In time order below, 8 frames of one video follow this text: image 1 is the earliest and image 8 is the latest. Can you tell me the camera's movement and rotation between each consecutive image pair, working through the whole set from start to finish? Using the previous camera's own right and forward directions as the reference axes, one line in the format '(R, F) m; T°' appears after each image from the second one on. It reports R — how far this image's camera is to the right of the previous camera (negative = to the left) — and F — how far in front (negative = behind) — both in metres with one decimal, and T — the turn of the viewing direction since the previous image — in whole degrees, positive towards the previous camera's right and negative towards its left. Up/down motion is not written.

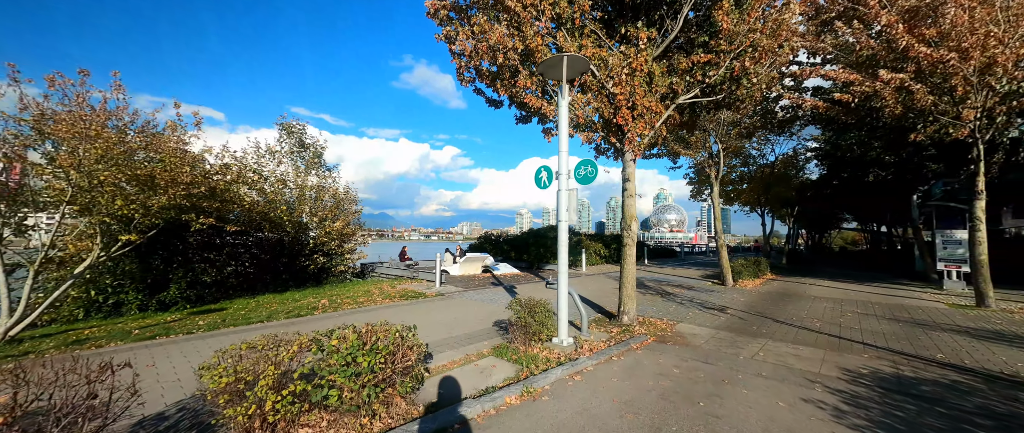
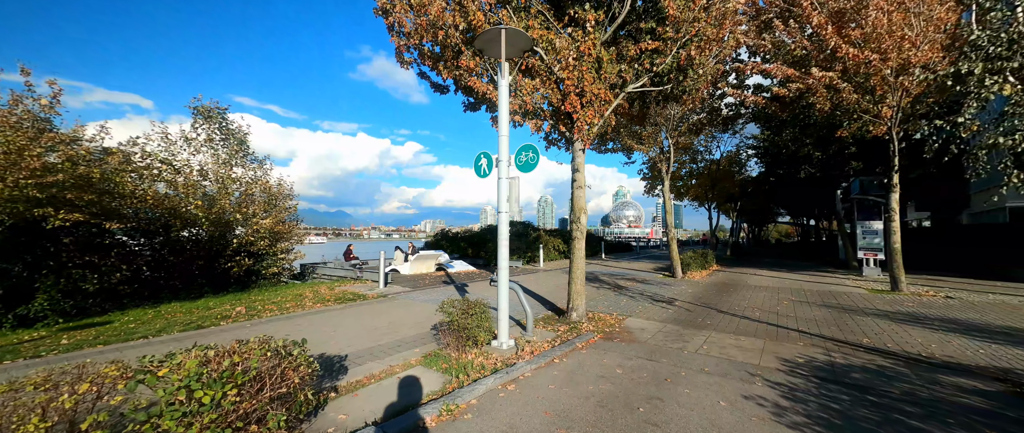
(+0.5, +0.5) m; +6°
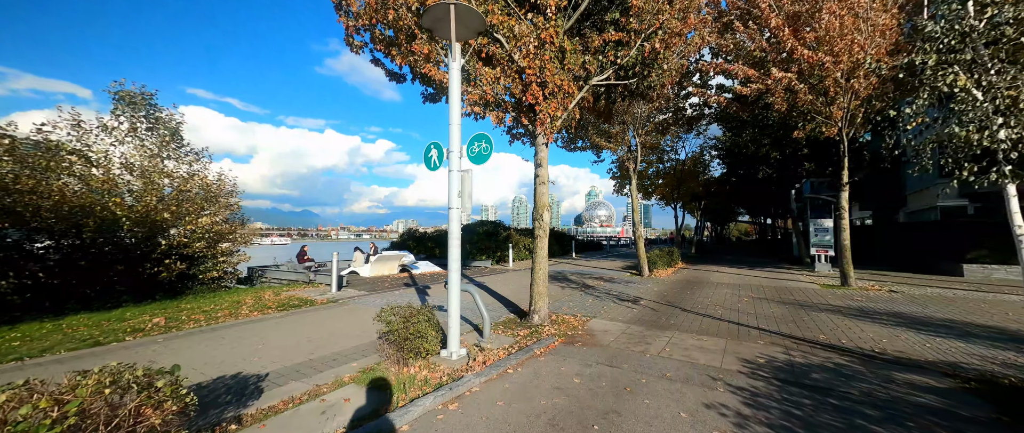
(+0.3, +0.4) m; +4°
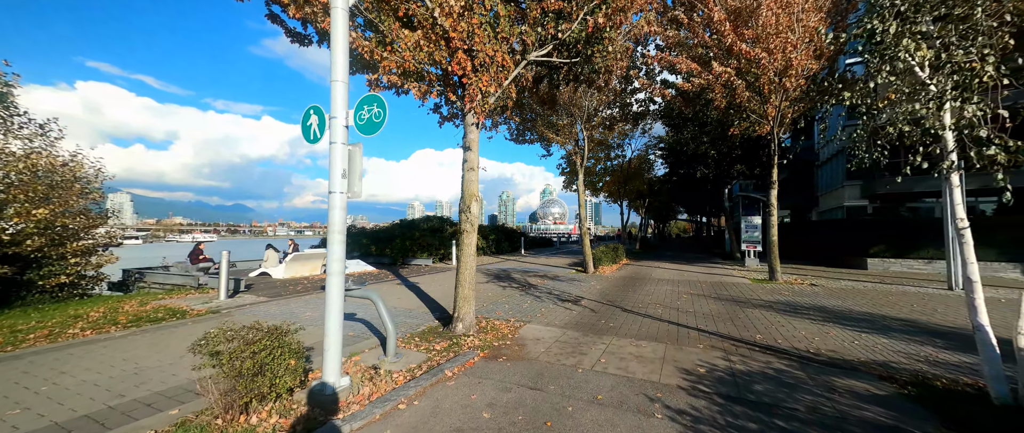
(+0.6, +0.9) m; +8°
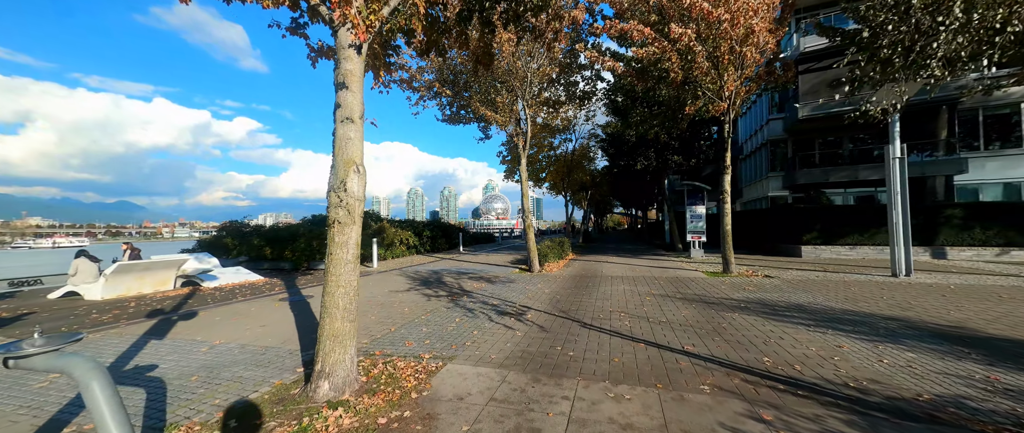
(+0.4, +2.1) m; +10°
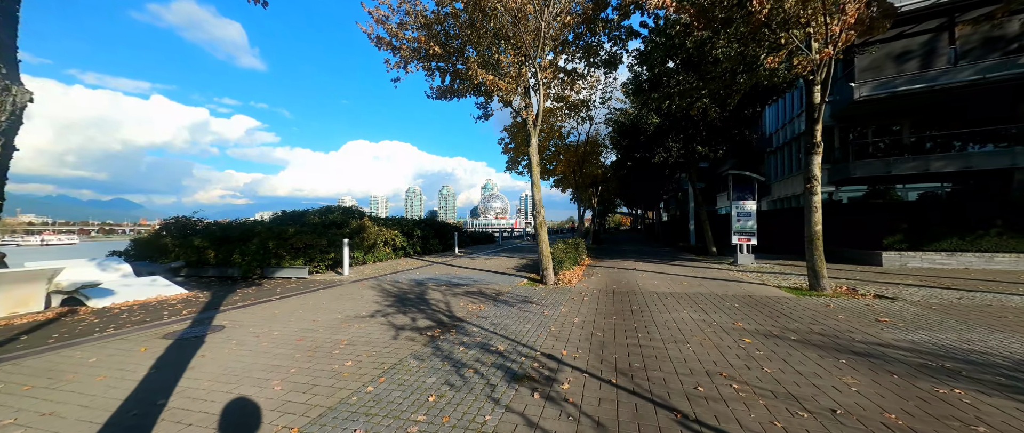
(-0.3, +2.8) m; 0°
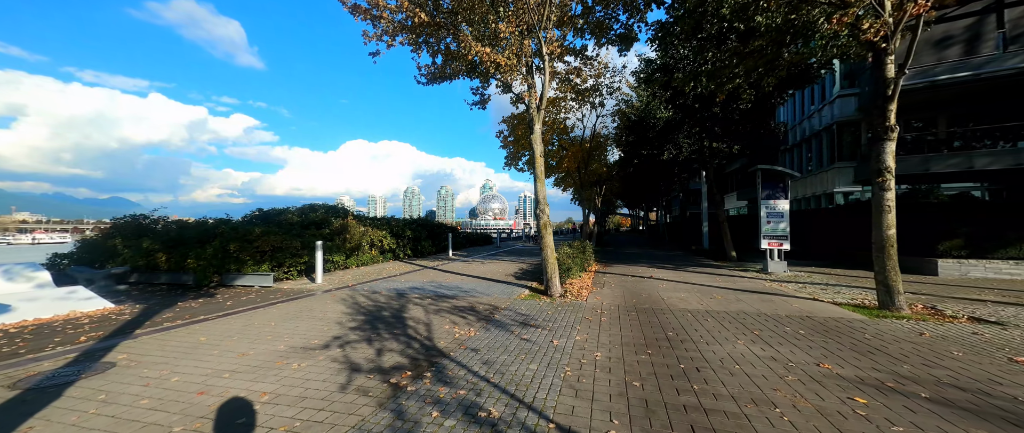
(0.0, +1.5) m; 0°
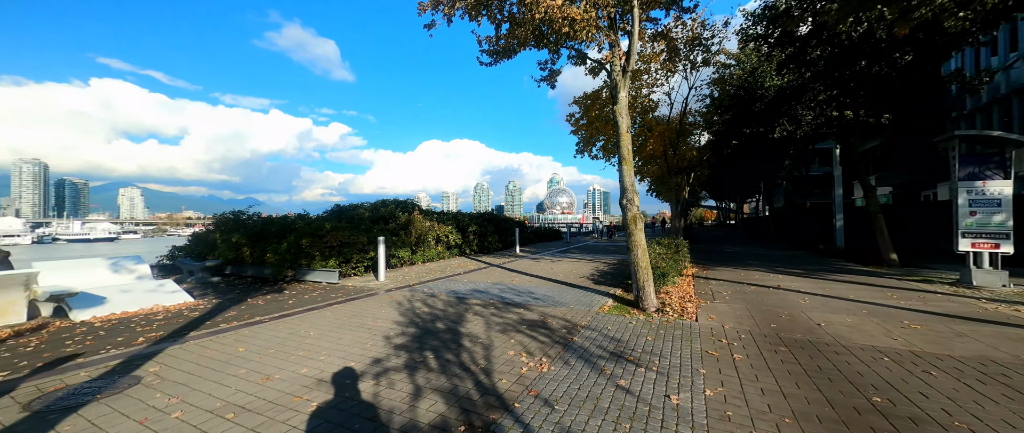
(-0.2, +1.4) m; -12°
